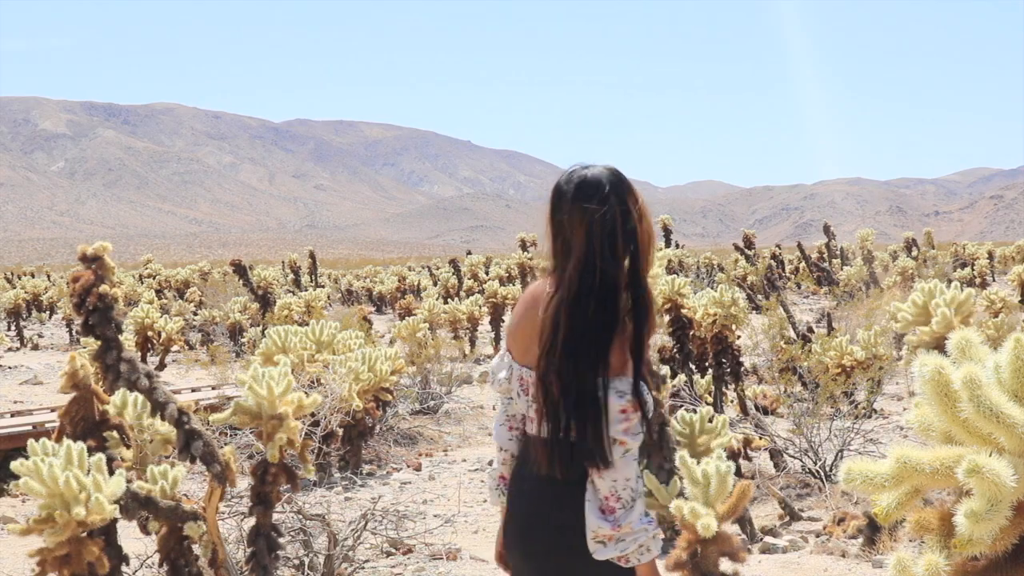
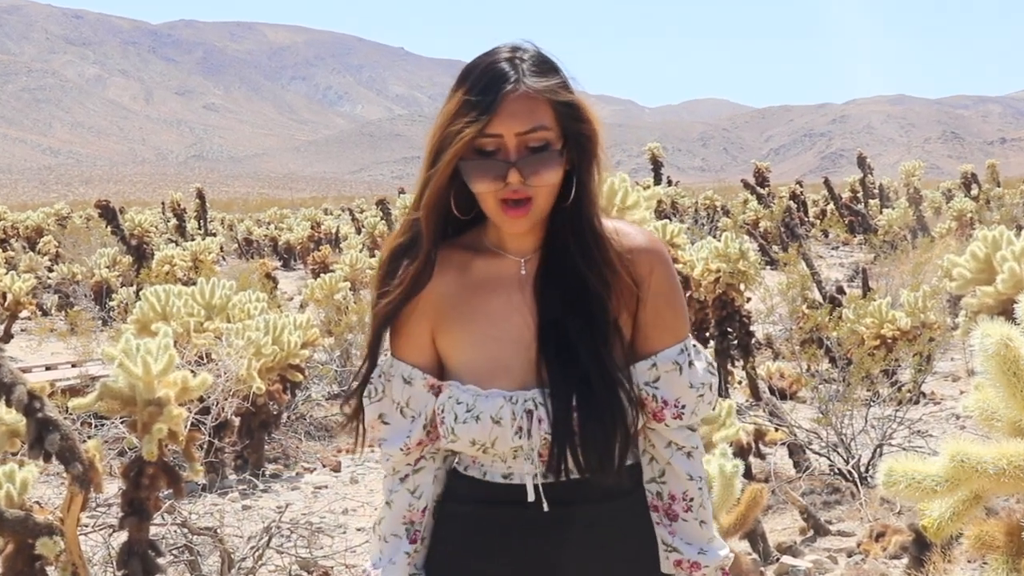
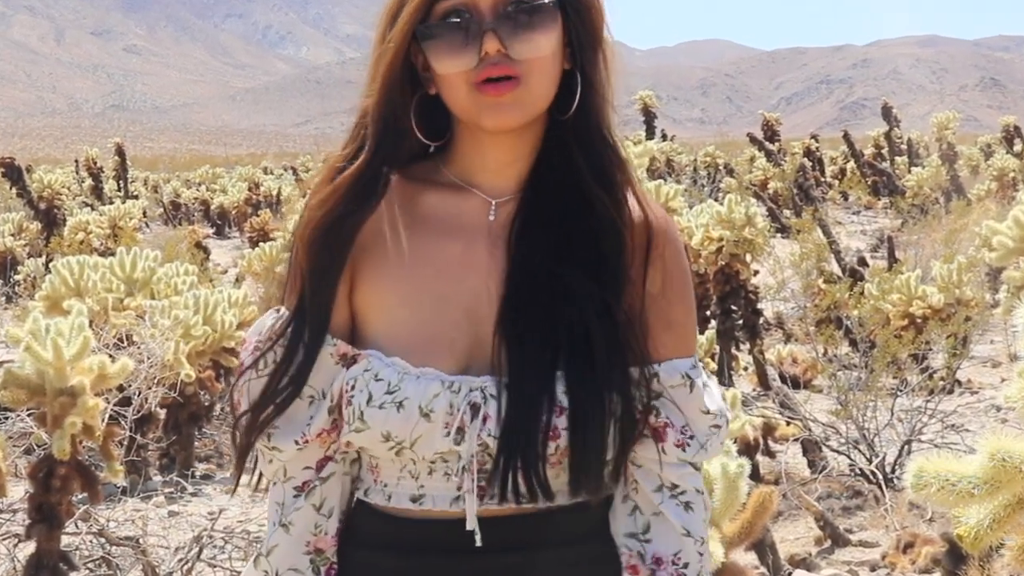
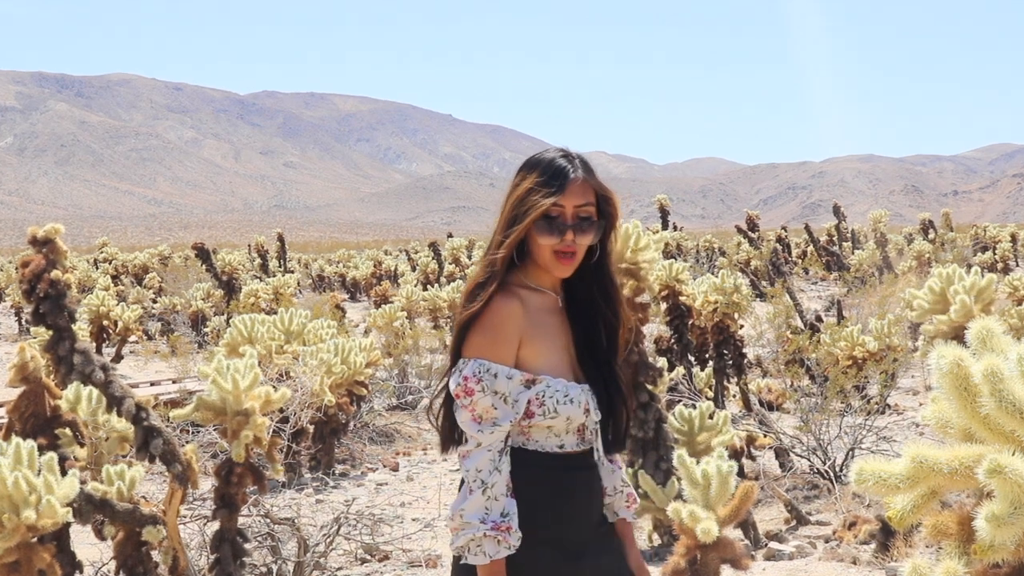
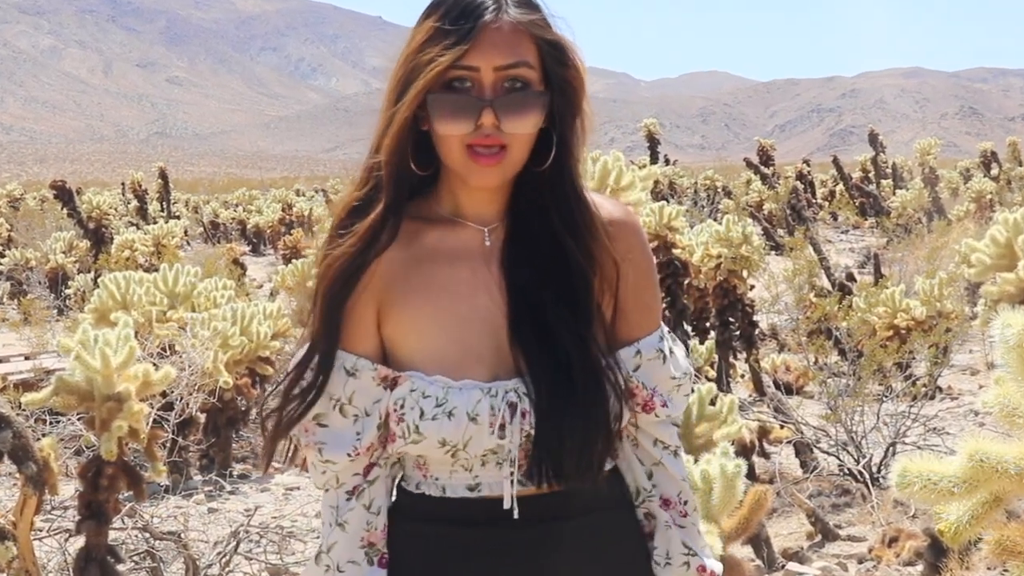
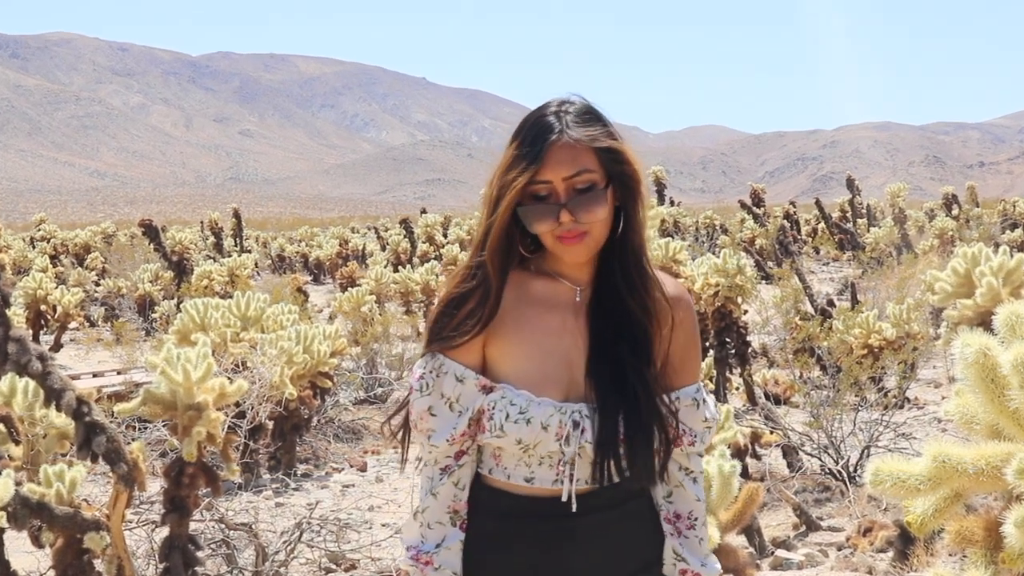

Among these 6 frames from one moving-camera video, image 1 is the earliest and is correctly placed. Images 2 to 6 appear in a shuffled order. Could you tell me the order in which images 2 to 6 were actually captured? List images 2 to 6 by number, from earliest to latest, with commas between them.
4, 6, 2, 5, 3
